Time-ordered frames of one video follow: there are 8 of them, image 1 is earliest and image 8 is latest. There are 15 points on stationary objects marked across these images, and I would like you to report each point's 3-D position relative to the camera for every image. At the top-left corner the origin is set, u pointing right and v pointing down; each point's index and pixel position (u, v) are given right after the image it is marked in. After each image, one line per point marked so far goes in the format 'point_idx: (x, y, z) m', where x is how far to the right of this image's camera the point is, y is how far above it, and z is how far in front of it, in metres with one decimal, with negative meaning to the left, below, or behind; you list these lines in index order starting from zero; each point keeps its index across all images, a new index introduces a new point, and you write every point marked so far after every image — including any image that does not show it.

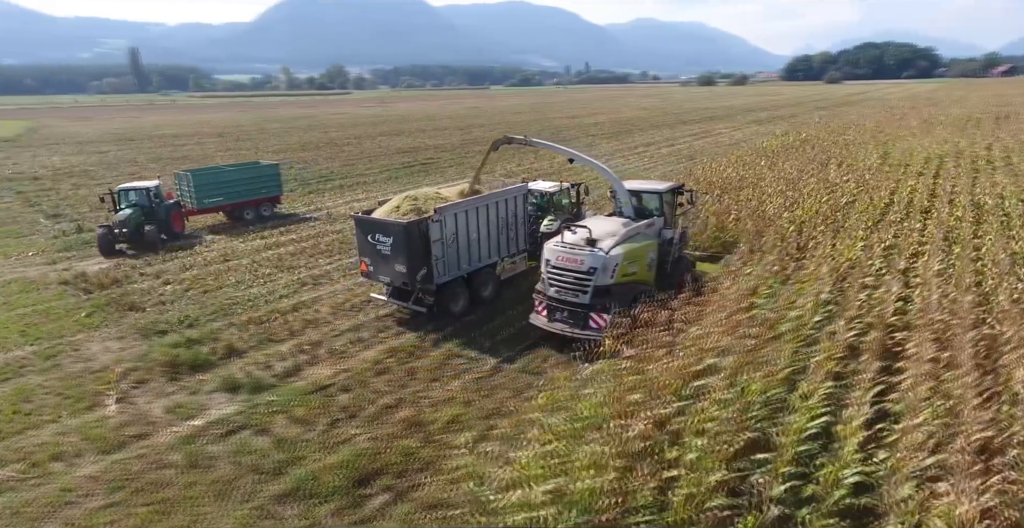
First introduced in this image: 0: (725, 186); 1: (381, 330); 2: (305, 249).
0: (+5.3, +1.9, +14.7) m
1: (-2.0, -1.0, +8.9) m
2: (-4.5, +0.3, +13.1) m
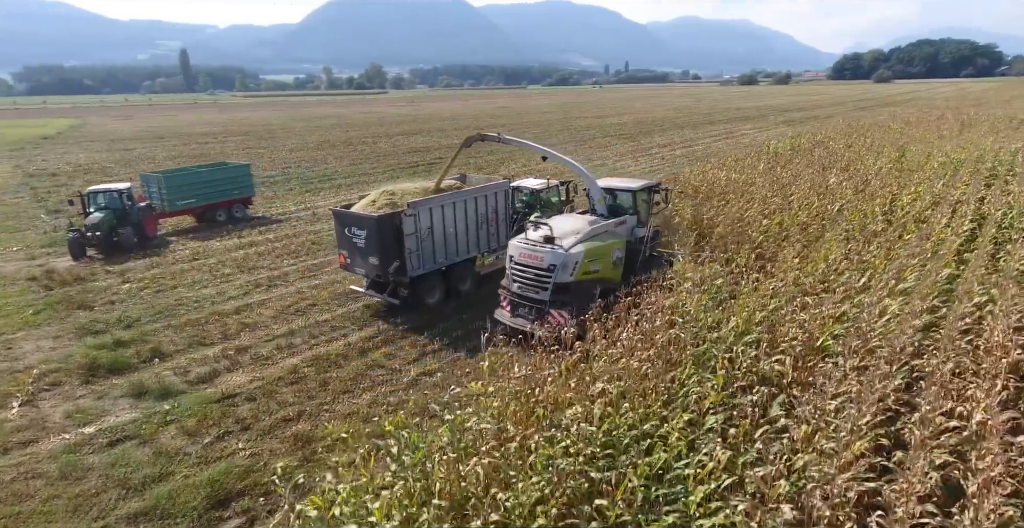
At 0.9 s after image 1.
0: (+4.8, +1.7, +13.9) m
1: (-2.9, -1.1, +8.6) m
2: (-5.1, +0.3, +13.0) m
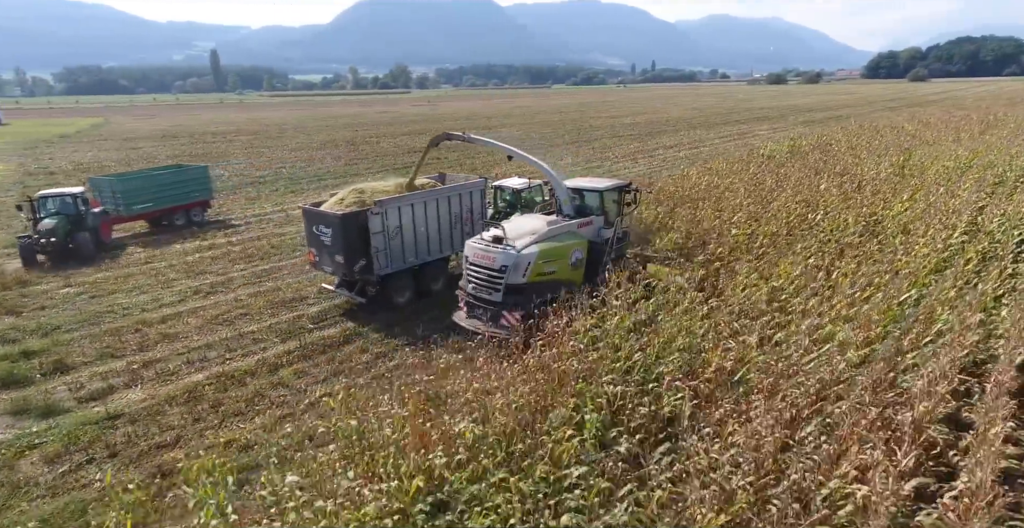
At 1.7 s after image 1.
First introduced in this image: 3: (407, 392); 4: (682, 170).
0: (+4.1, +1.5, +13.1) m
1: (-3.9, -1.2, +8.1) m
2: (-5.9, +0.2, +12.6) m
3: (-1.0, -1.2, +5.7) m
4: (+5.5, +3.1, +19.1) m
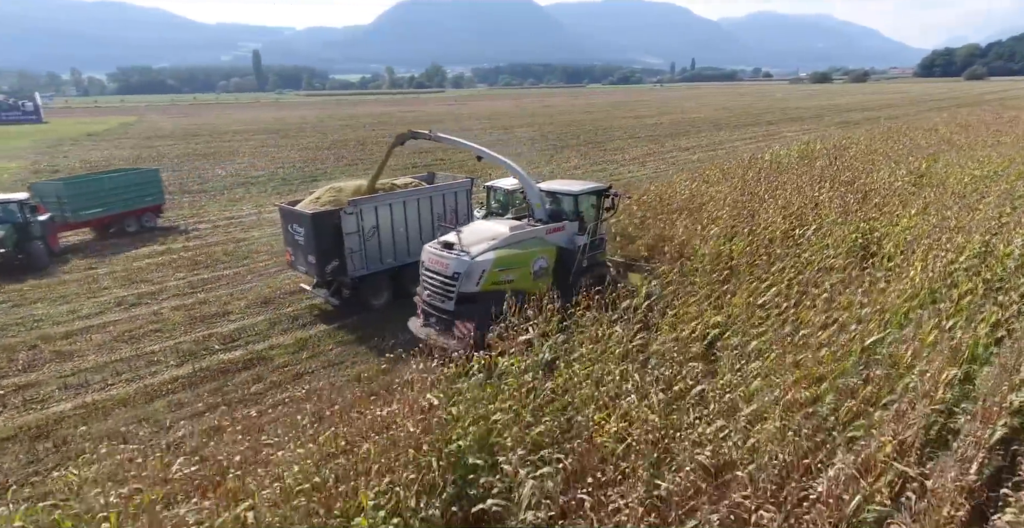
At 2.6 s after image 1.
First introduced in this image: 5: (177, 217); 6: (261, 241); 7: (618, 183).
0: (+3.4, +1.2, +11.8) m
1: (-4.9, -1.4, +7.4) m
2: (-6.6, +0.1, +12.0) m
3: (-2.2, -1.5, +4.8) m
4: (+5.2, +2.8, +17.7) m
5: (-9.1, +1.3, +16.0) m
6: (-5.5, +0.6, +13.4) m
7: (+3.3, +2.4, +17.5) m
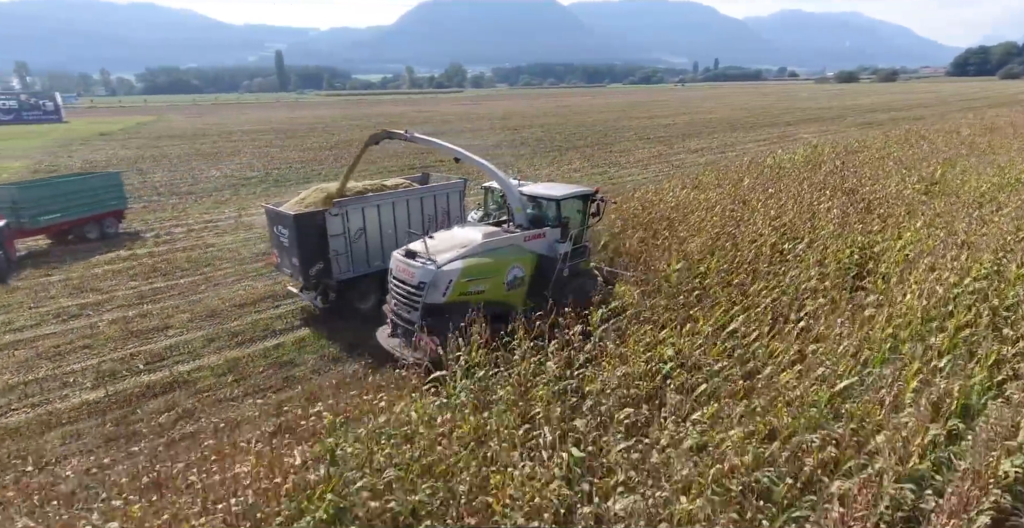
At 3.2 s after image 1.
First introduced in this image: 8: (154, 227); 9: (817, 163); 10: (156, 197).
0: (+2.9, +0.9, +11.0) m
1: (-5.6, -1.5, +6.8) m
2: (-7.1, -0.1, +11.5) m
3: (-3.0, -1.7, +4.1) m
4: (+5.0, +2.5, +16.8) m
5: (-9.4, +1.2, +15.6) m
6: (-6.0, +0.5, +12.9) m
7: (+3.0, +2.2, +16.6) m
8: (-8.9, +0.9, +14.7) m
9: (+7.3, +2.4, +14.2) m
10: (-11.1, +2.2, +18.8) m
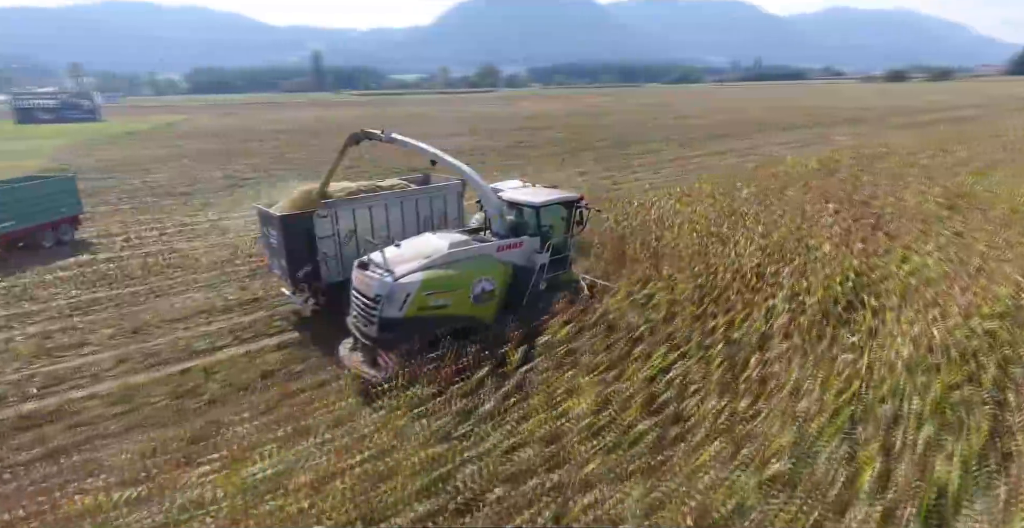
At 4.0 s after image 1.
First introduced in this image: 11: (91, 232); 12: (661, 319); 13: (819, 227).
0: (+2.3, +0.6, +9.9) m
1: (-6.5, -1.7, +6.2) m
2: (-7.7, -0.2, +10.9) m
3: (-4.1, -1.9, +3.4) m
4: (+4.7, +2.2, +15.5) m
5: (-9.7, +1.1, +15.2) m
6: (-6.5, +0.3, +12.3) m
7: (+2.7, +1.9, +15.5) m
8: (-9.2, +0.8, +14.3) m
9: (+6.9, +2.0, +12.8) m
10: (-11.2, +2.1, +18.5) m
11: (-9.9, +0.7, +13.9) m
12: (+1.5, -0.6, +6.3) m
13: (+4.5, +0.6, +8.8) m
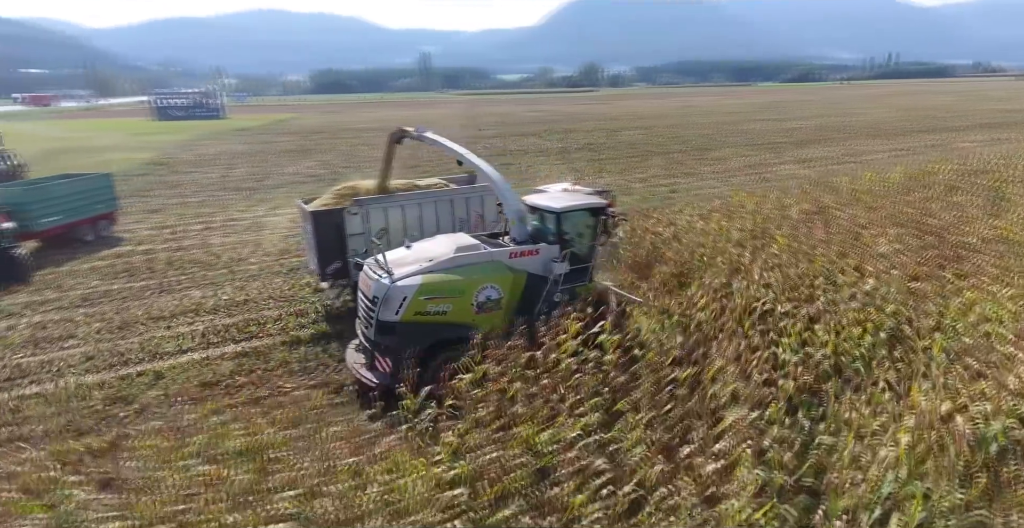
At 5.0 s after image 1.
0: (+2.2, +0.3, +8.6) m
1: (-7.1, -1.6, +6.5) m
2: (-7.4, 0.0, +11.4) m
3: (-5.2, -1.8, +3.3) m
4: (+5.7, +1.7, +13.8) m
5: (-8.6, +1.3, +15.9) m
6: (-6.0, +0.4, +12.5) m
7: (+3.7, +1.5, +14.0) m
8: (-8.3, +1.0, +14.9) m
9: (+7.4, +1.5, +10.7) m
10: (-9.5, +2.4, +19.4) m
11: (-9.1, +1.0, +14.6) m
12: (+0.8, -0.9, +5.2) m
13: (+4.3, +0.1, +7.2) m
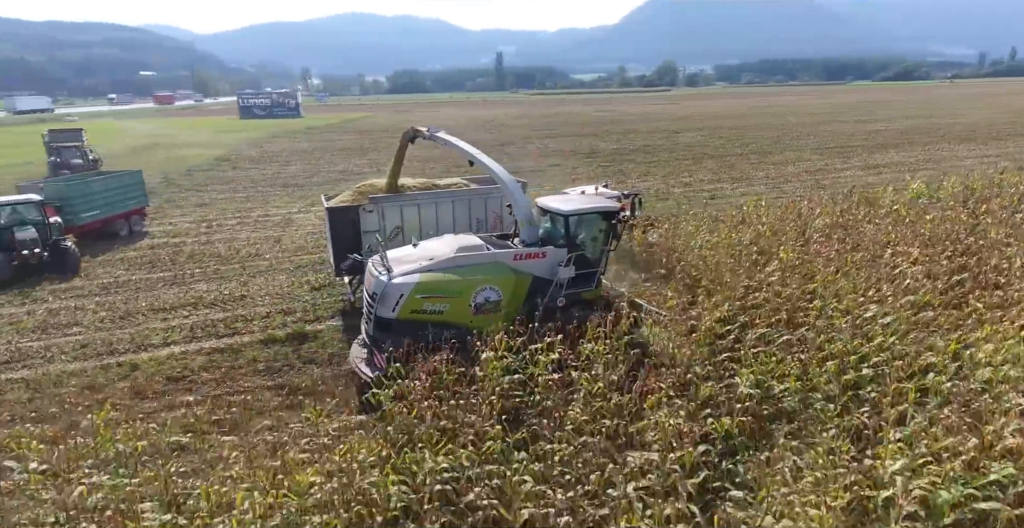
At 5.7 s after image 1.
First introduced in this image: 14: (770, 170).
0: (+2.0, +0.1, +8.0) m
1: (-7.5, -1.4, +7.1) m
2: (-7.2, +0.1, +11.9) m
3: (-6.1, -1.7, +3.7) m
4: (+6.2, +1.4, +12.7) m
5: (-7.8, +1.5, +16.5) m
6: (-5.6, +0.5, +12.9) m
7: (+4.2, +1.2, +13.2) m
8: (-7.6, +1.2, +15.5) m
9: (+7.4, +1.1, +9.4) m
10: (-8.2, +2.7, +20.1) m
11: (-8.4, +1.2, +15.4) m
12: (+0.2, -1.0, +4.7) m
13: (+3.9, -0.1, +6.3) m
14: (+8.0, +2.9, +19.0) m
